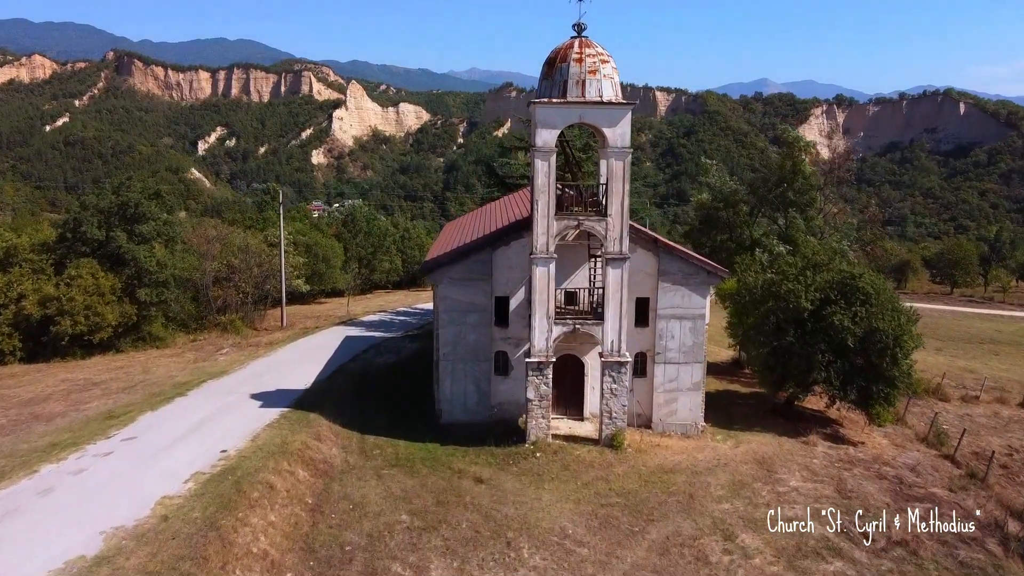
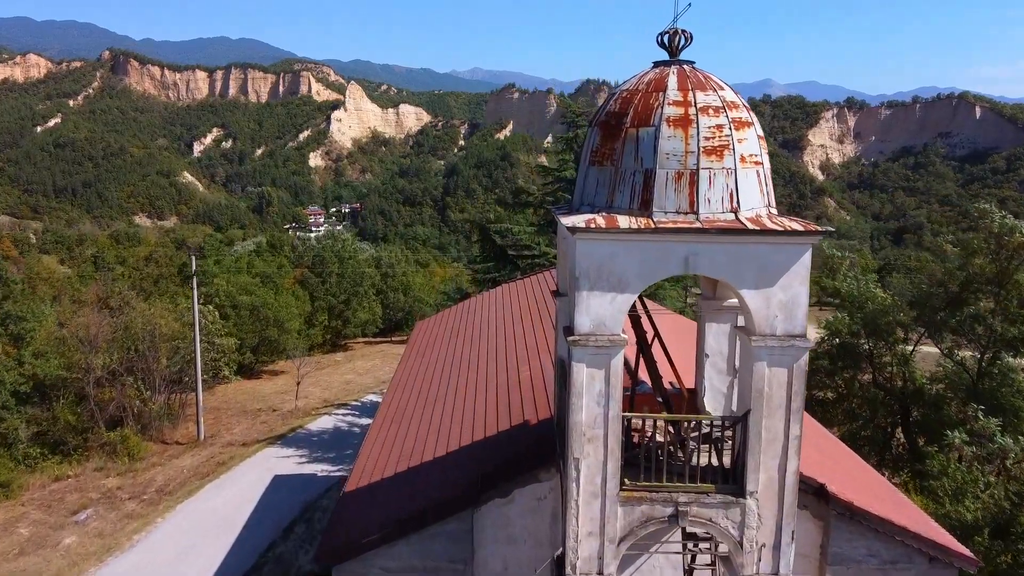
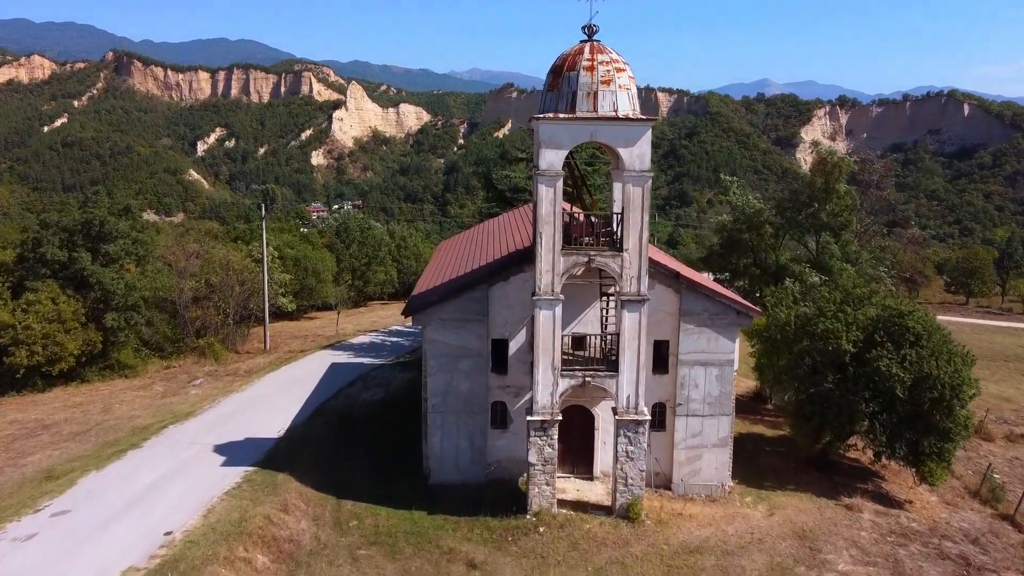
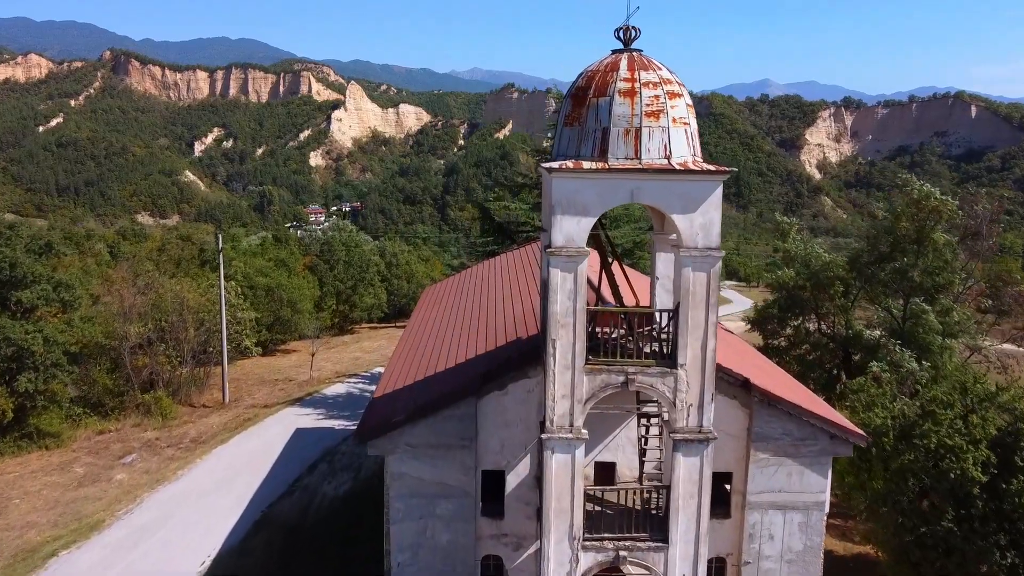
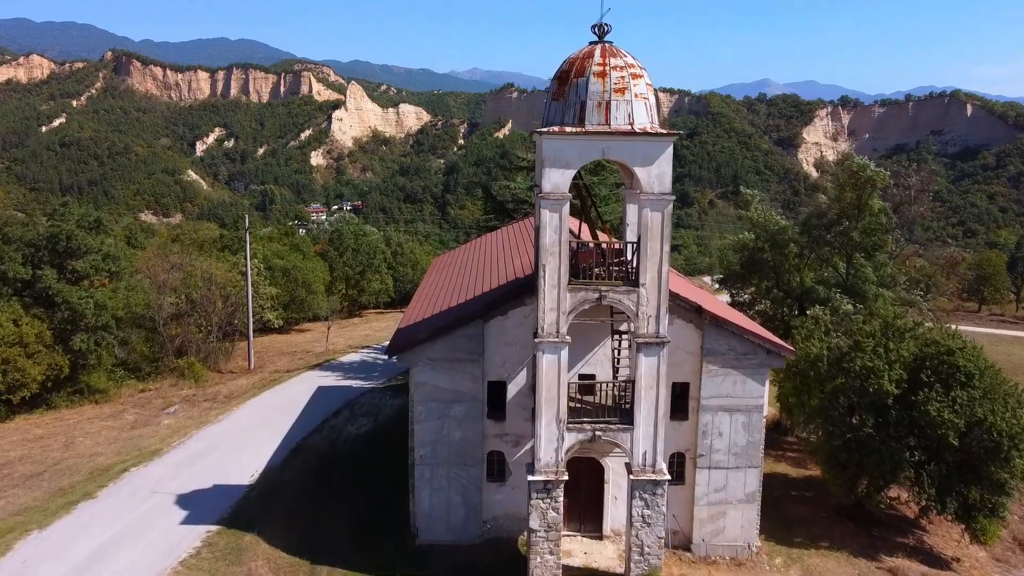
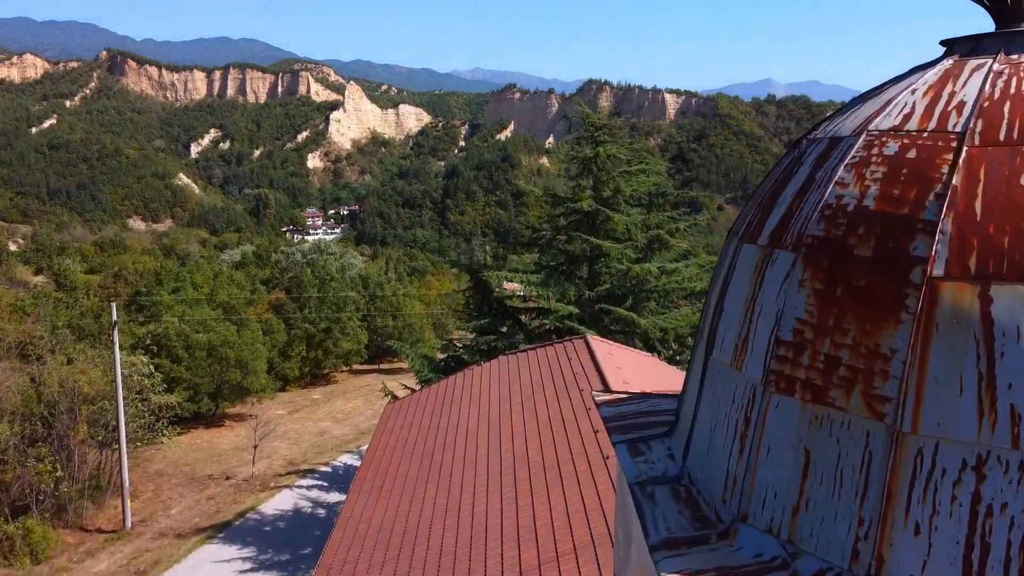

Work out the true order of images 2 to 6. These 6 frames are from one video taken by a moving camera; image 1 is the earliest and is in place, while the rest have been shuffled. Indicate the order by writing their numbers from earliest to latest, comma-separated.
3, 5, 4, 2, 6
